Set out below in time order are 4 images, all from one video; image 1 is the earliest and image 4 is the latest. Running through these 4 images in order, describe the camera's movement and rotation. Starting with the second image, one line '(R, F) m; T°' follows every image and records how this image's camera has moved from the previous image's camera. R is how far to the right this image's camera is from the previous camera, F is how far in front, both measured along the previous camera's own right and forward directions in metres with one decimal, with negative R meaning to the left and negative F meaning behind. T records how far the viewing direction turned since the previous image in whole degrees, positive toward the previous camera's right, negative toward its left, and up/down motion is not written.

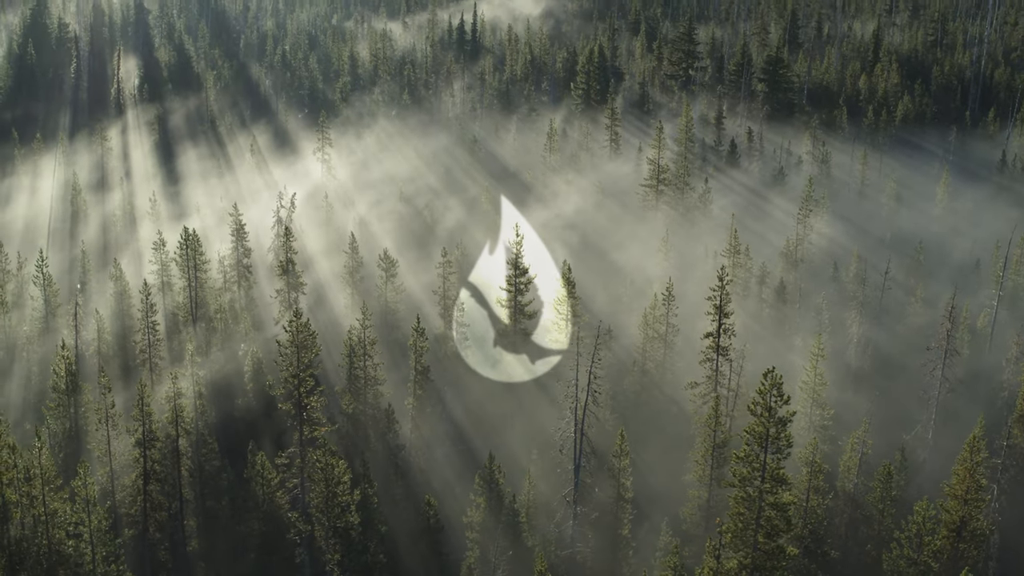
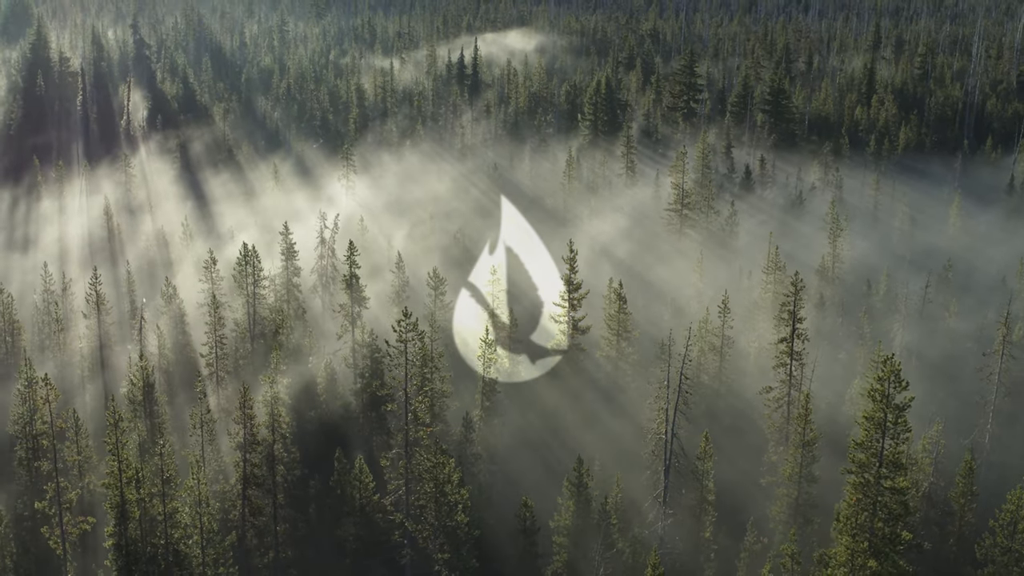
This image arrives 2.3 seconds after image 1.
(-7.8, -1.2) m; +1°
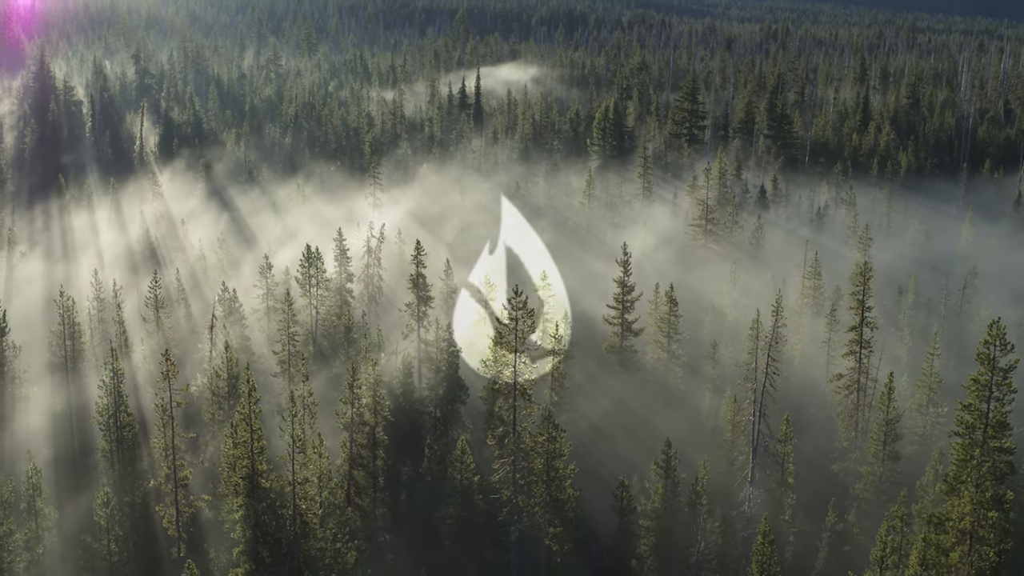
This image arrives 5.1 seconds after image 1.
(-8.2, -1.7) m; +1°
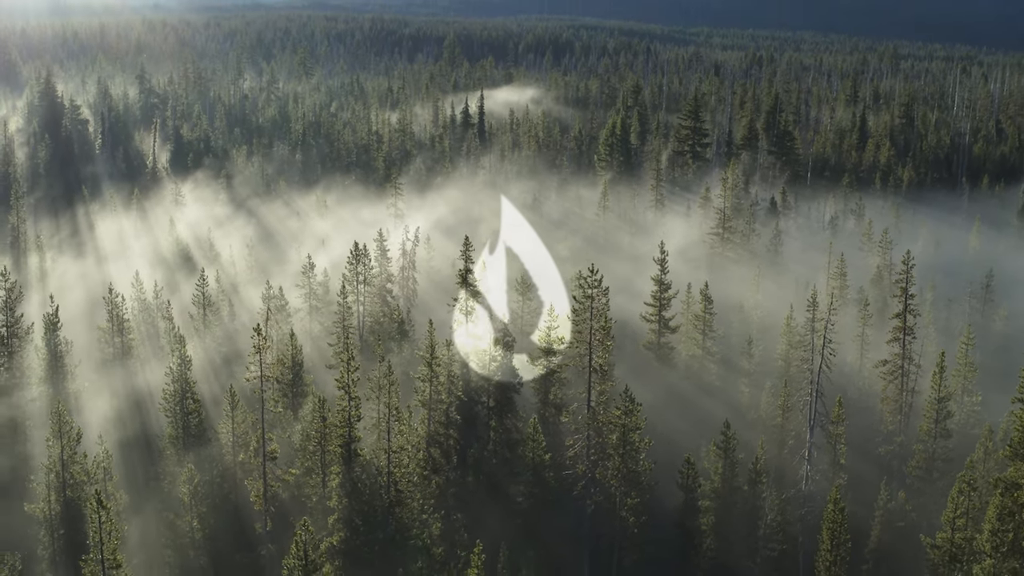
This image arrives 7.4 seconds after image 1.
(-6.0, -2.0) m; +1°
